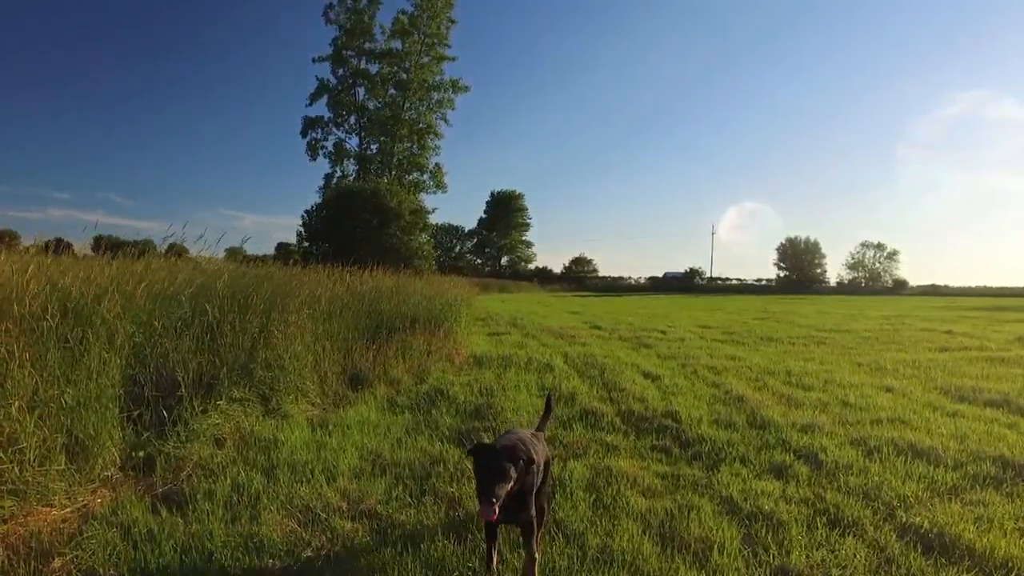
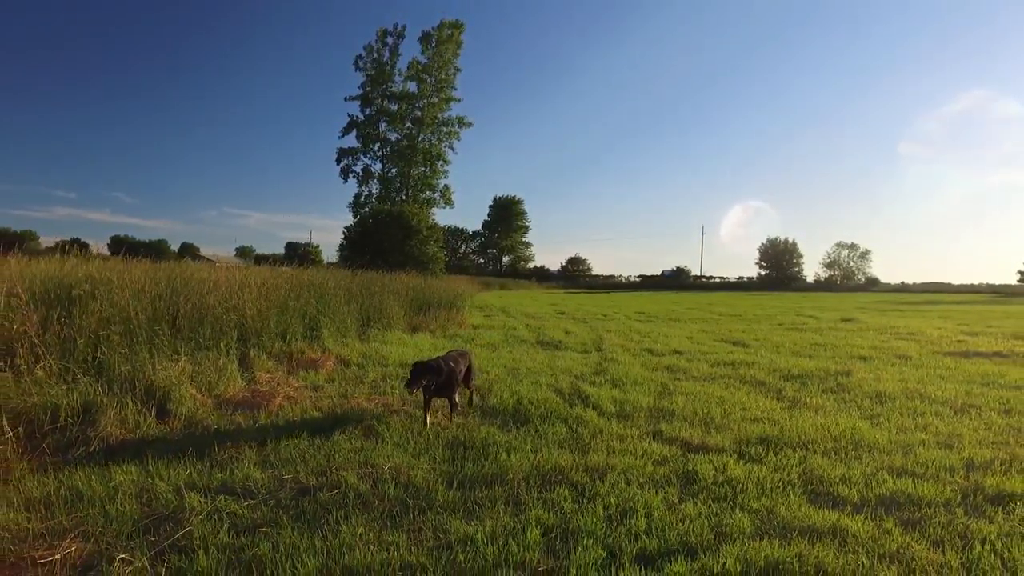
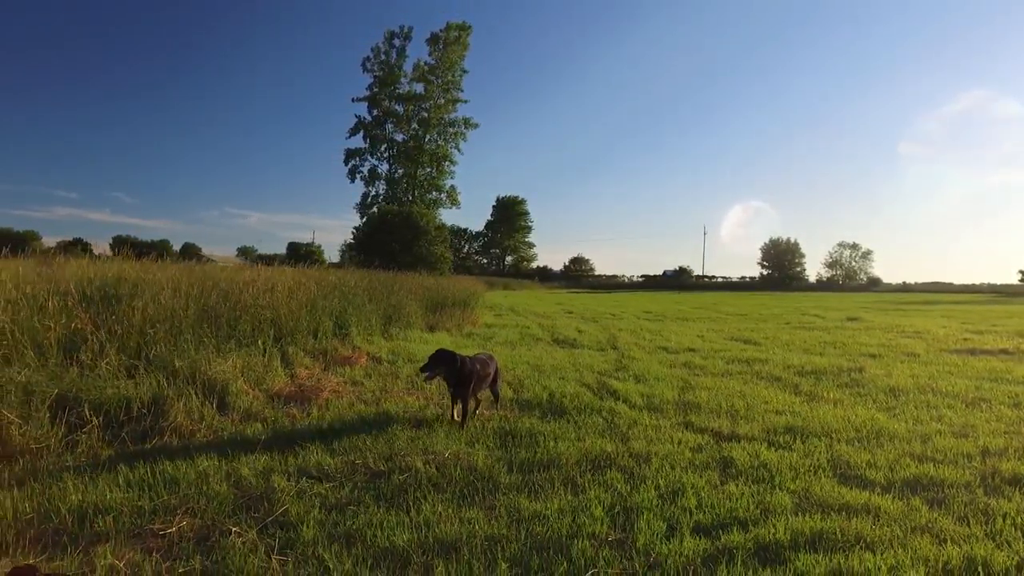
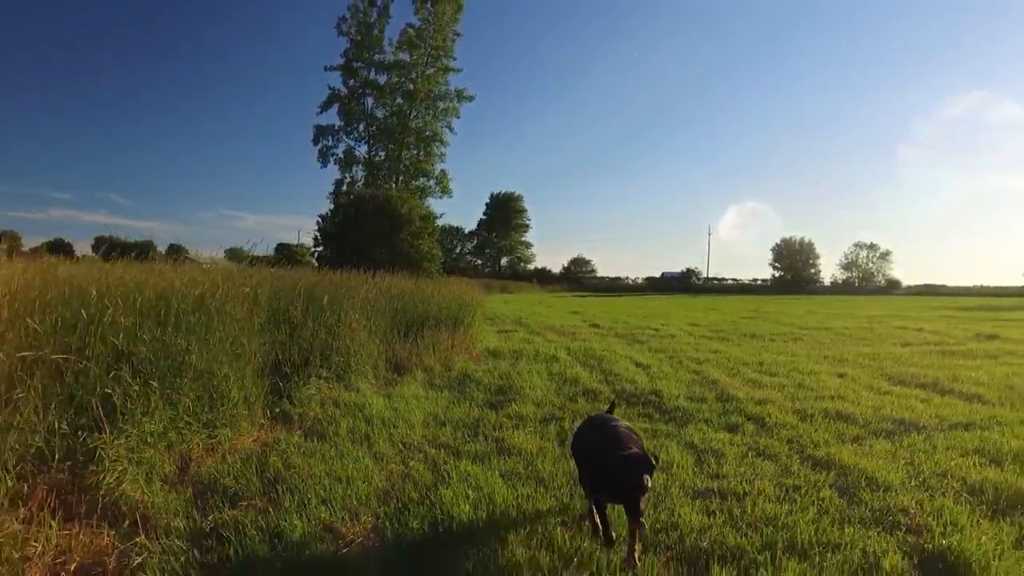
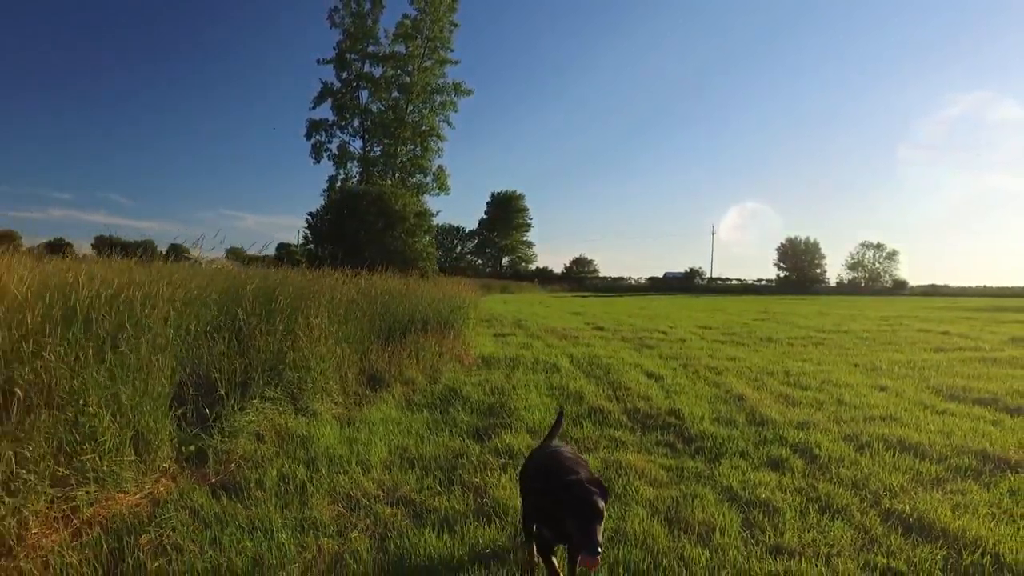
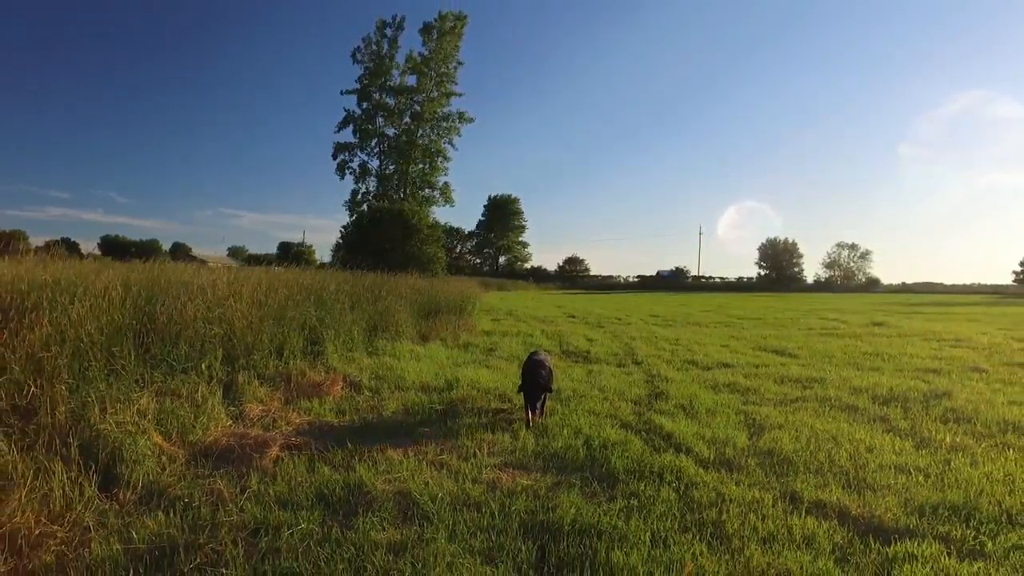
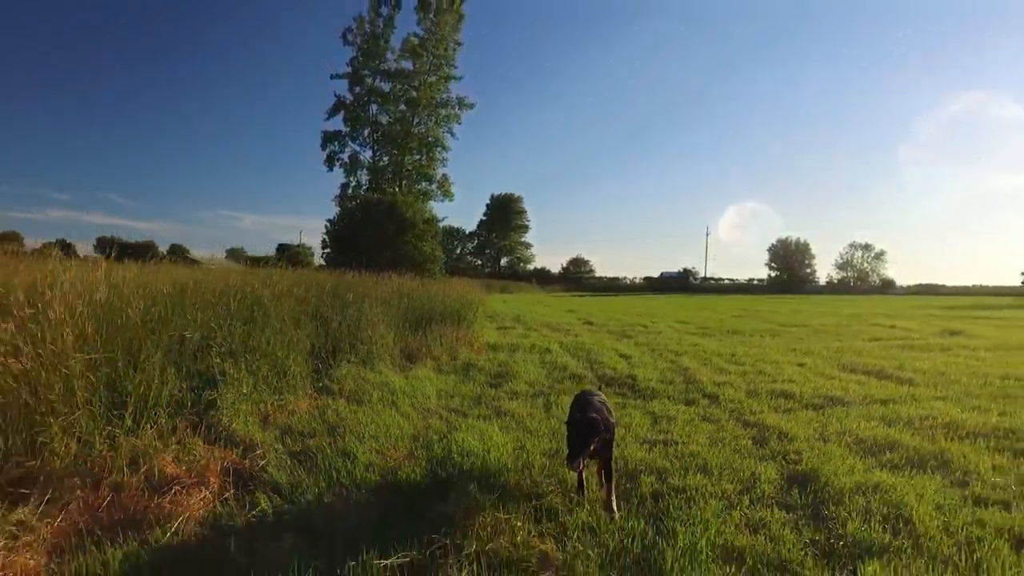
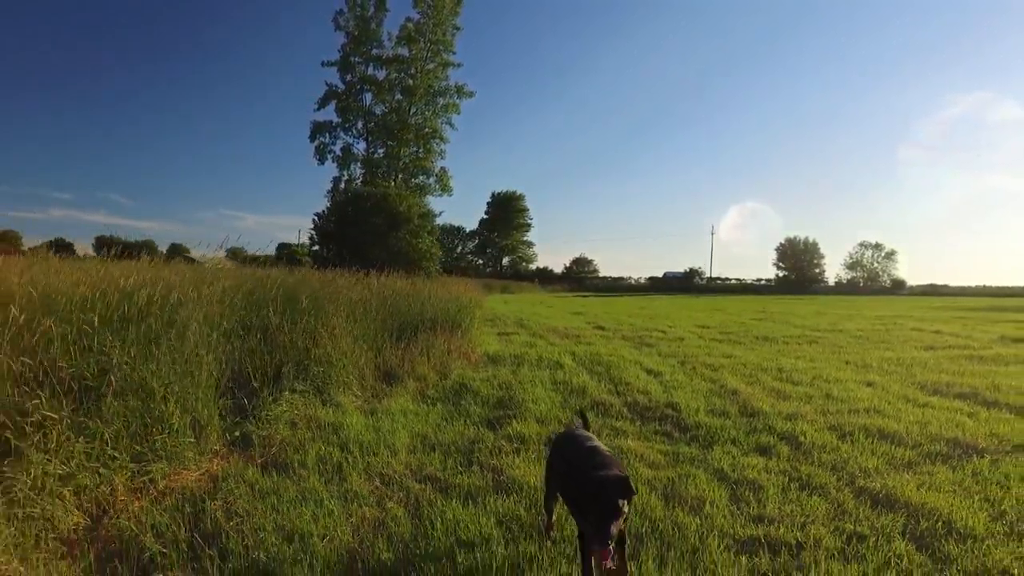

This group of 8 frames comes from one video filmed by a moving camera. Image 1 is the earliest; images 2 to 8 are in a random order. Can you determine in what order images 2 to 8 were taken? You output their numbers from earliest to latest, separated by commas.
5, 8, 4, 7, 6, 2, 3
